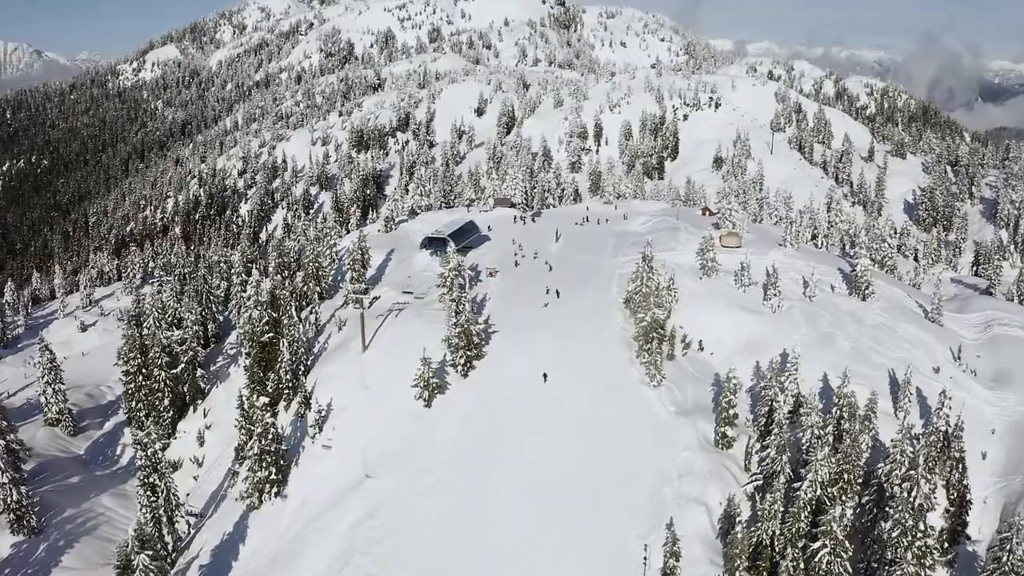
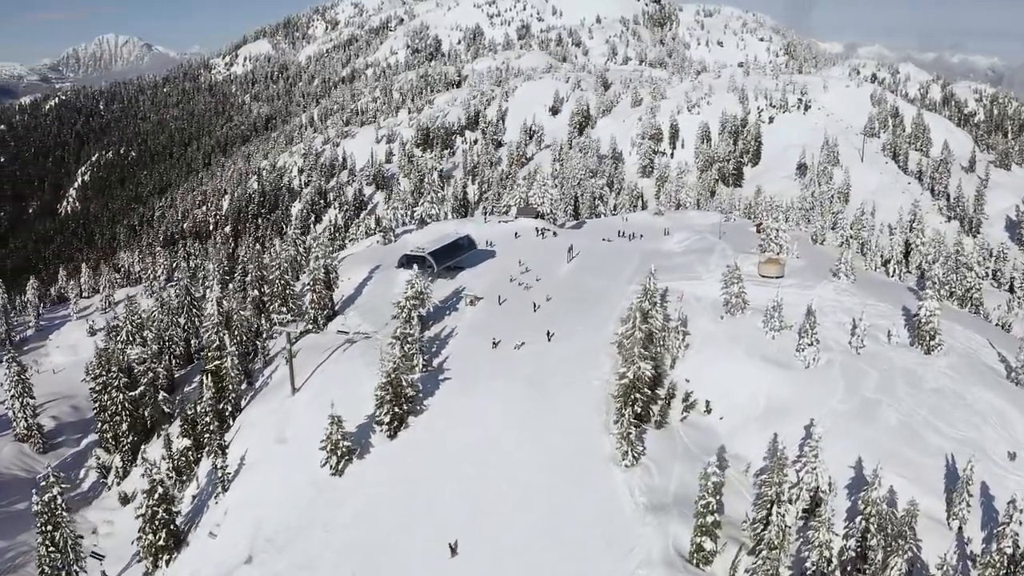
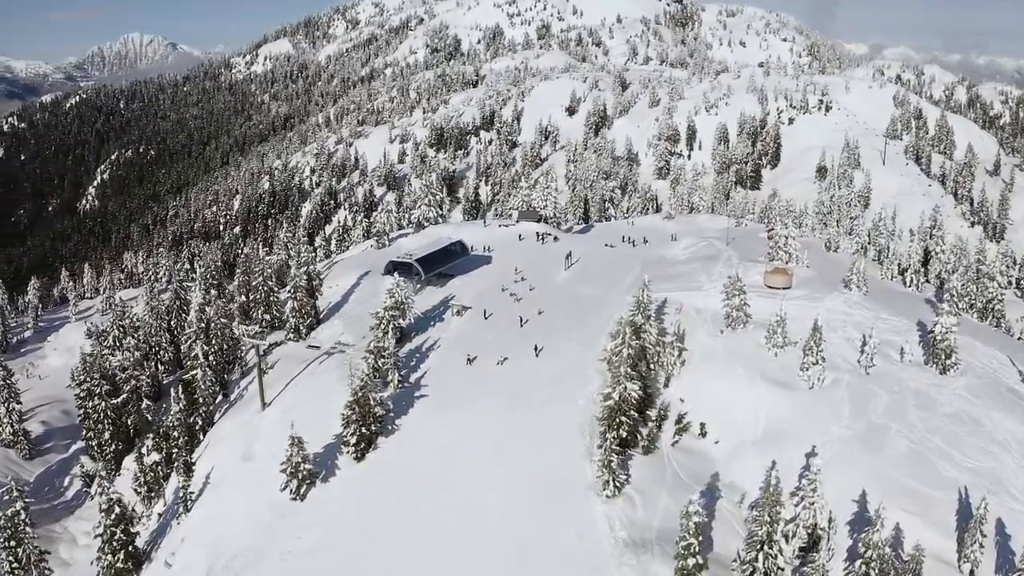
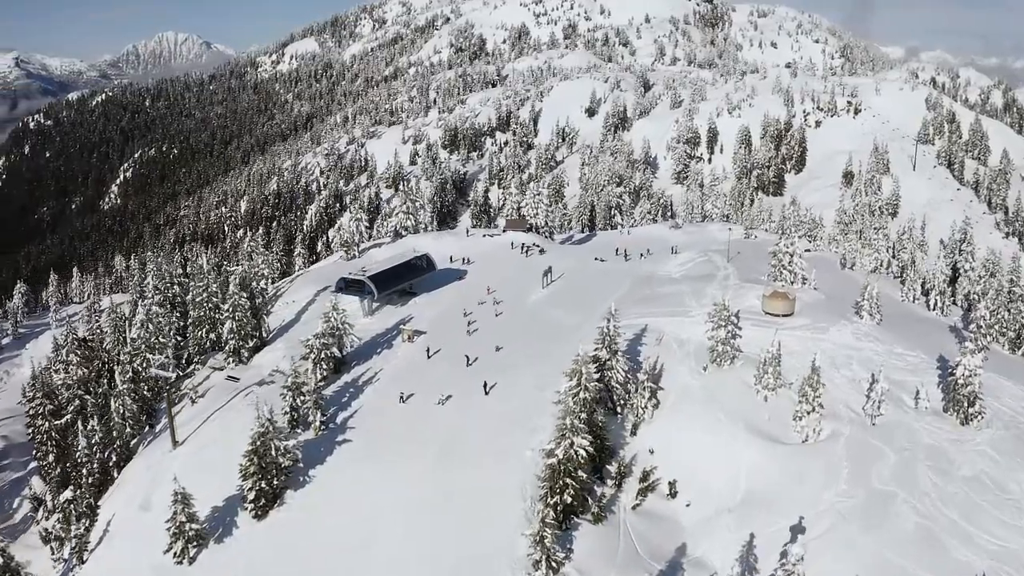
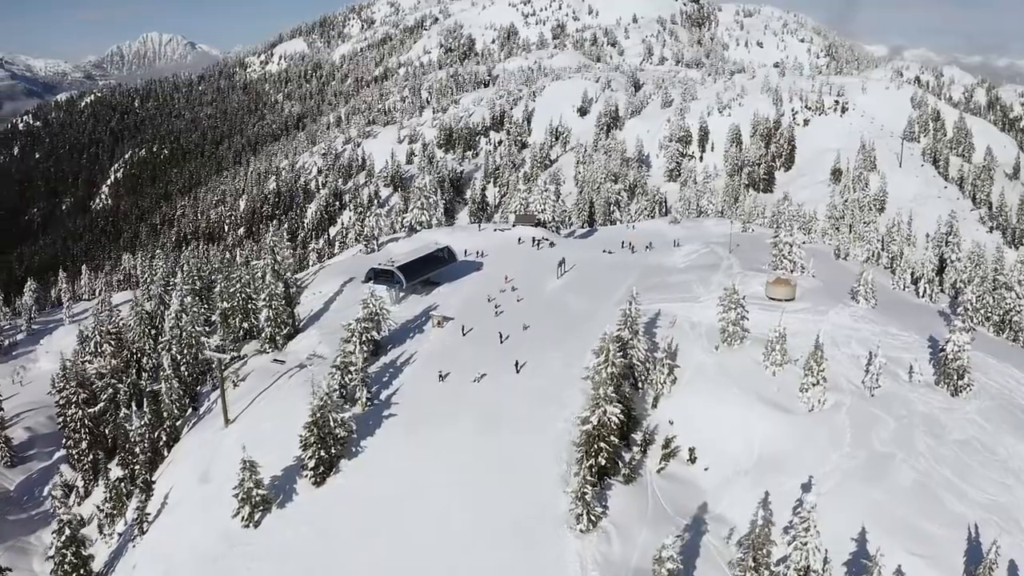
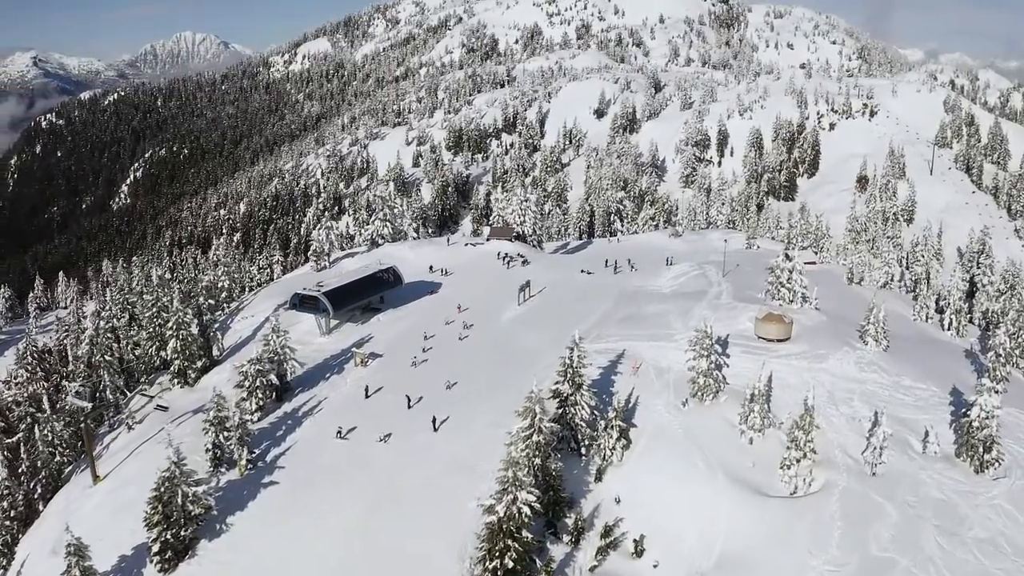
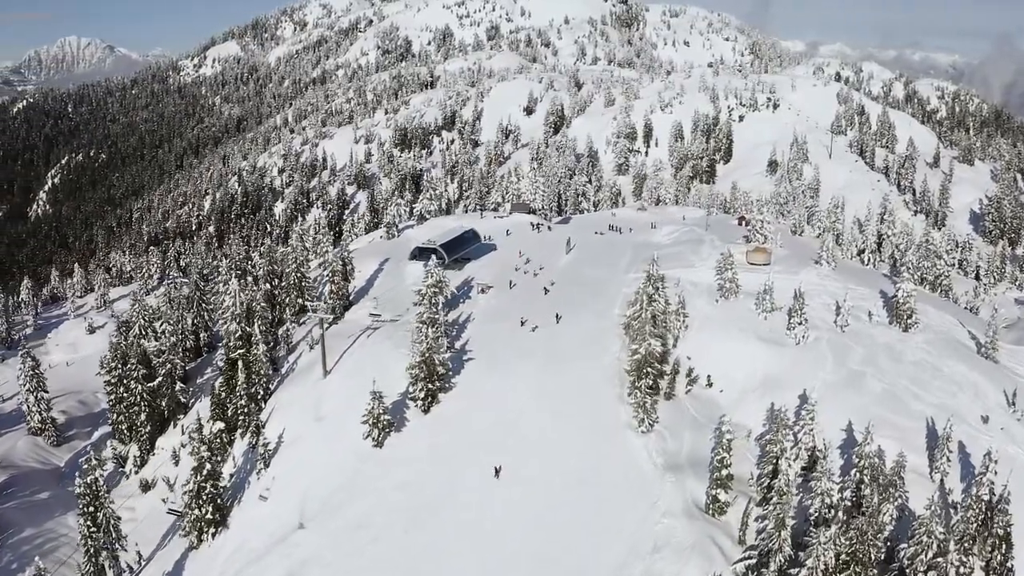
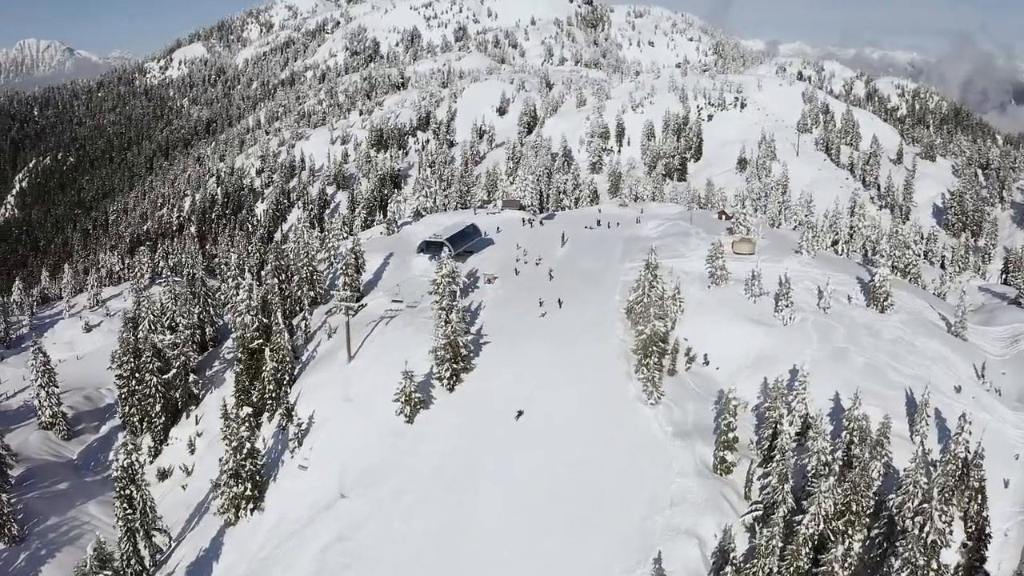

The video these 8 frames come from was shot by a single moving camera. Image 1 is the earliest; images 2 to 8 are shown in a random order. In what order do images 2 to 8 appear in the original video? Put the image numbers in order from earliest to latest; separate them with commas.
8, 7, 2, 3, 5, 4, 6
